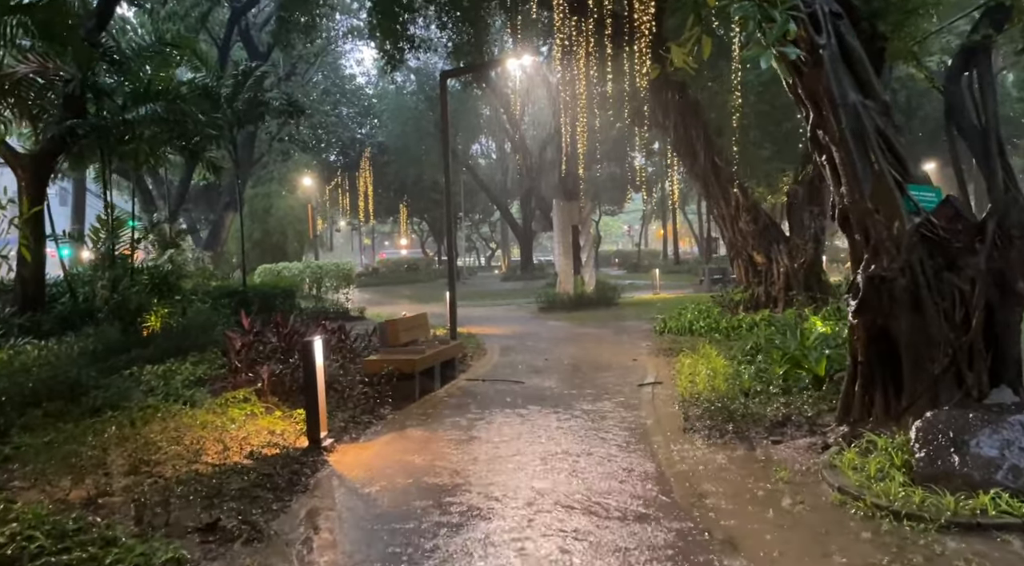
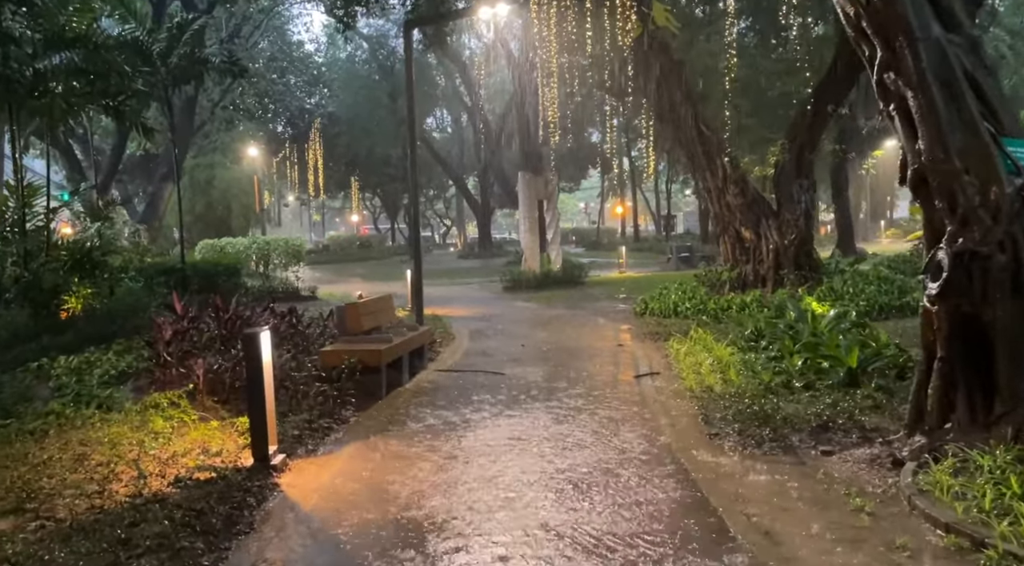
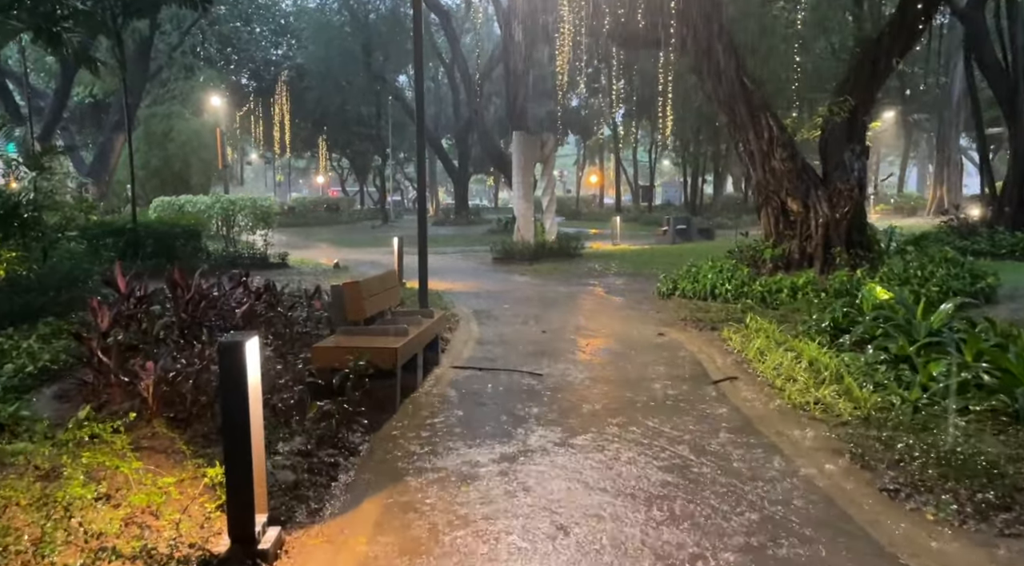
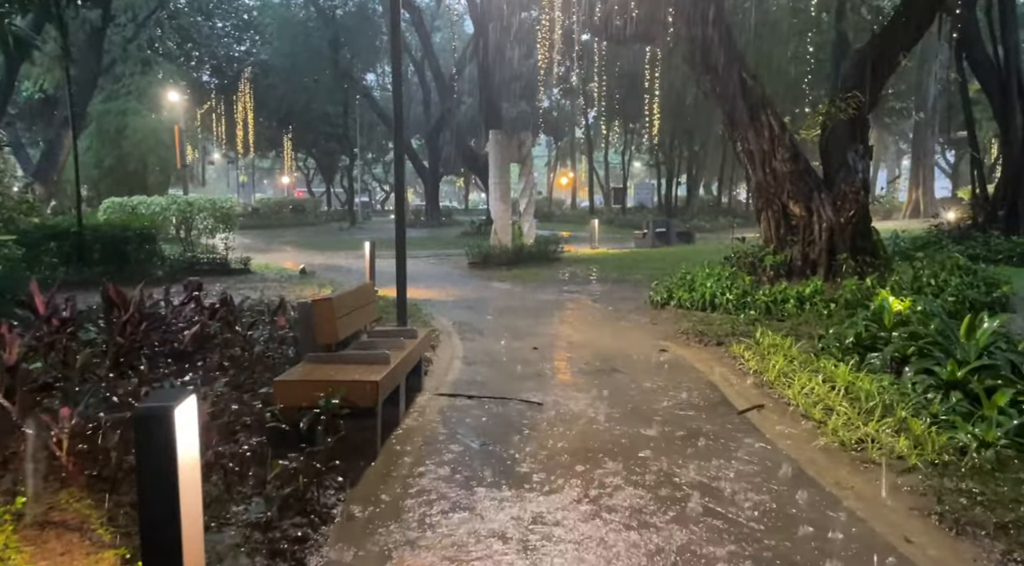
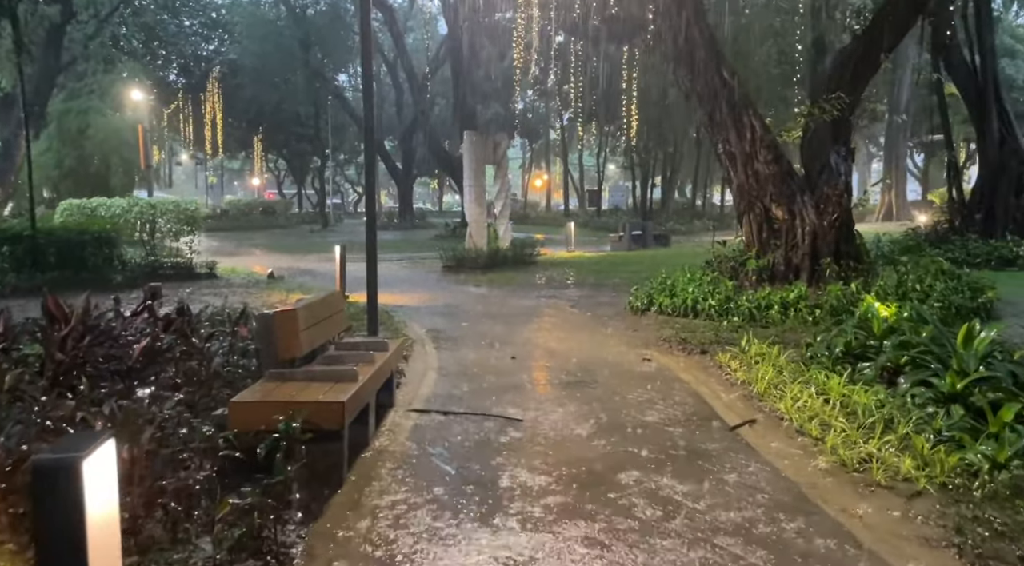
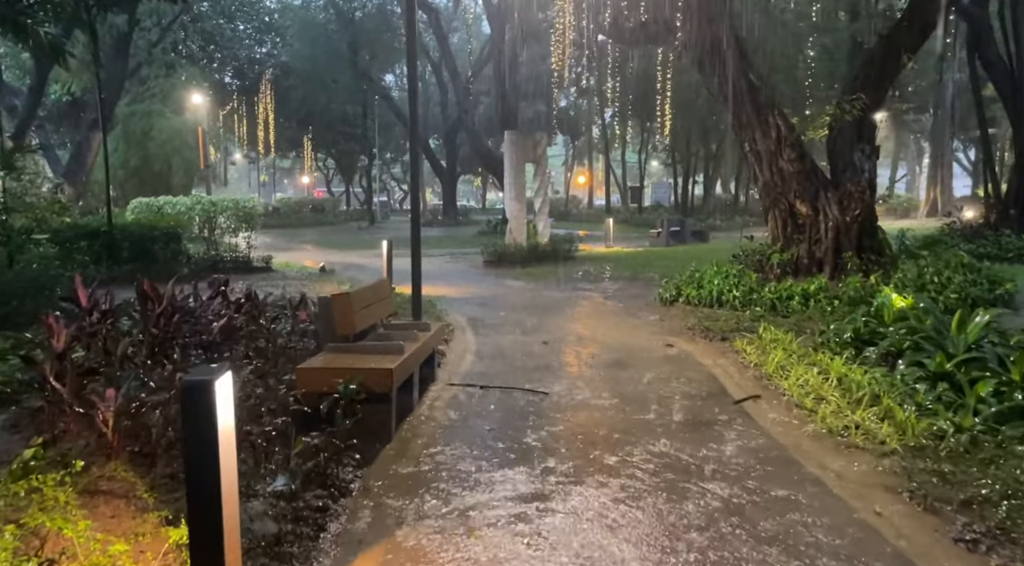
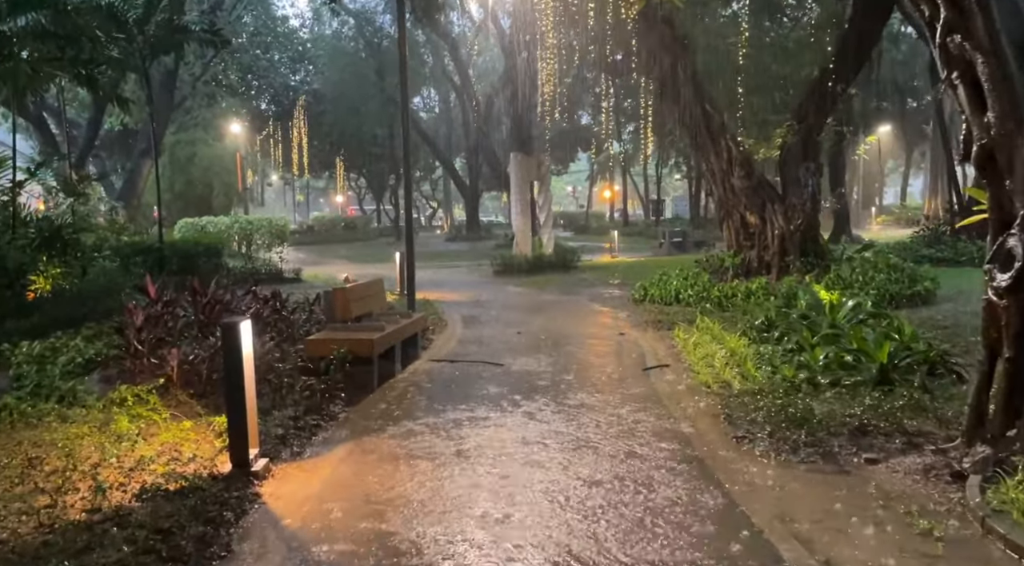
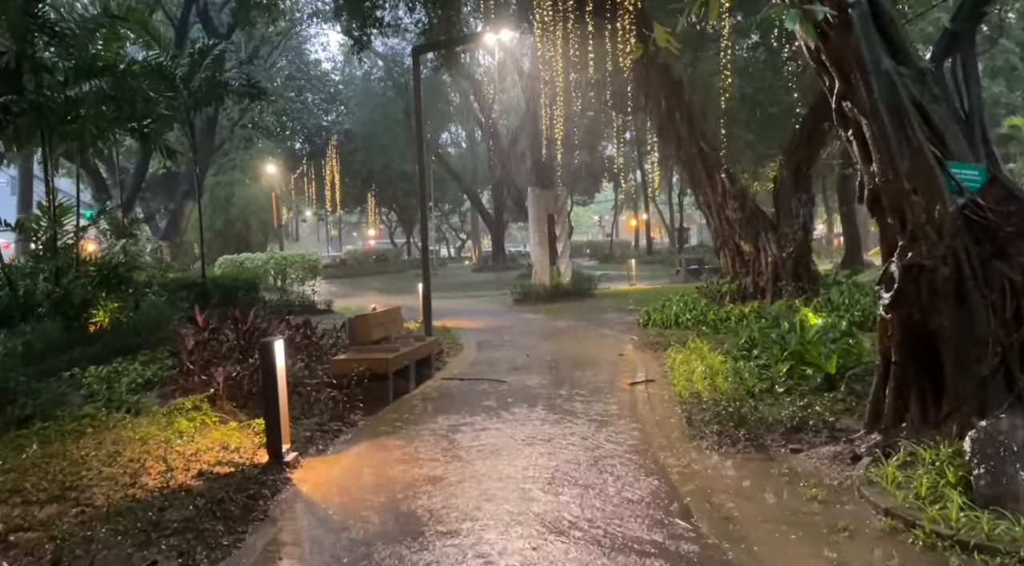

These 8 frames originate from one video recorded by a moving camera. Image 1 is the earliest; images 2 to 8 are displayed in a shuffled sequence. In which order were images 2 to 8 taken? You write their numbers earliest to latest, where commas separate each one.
8, 2, 7, 3, 6, 4, 5
